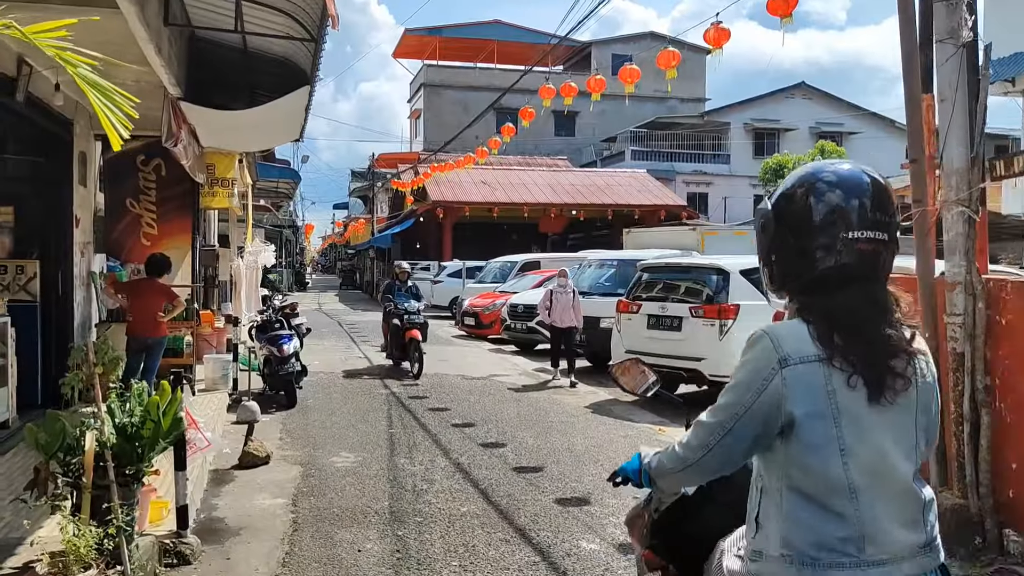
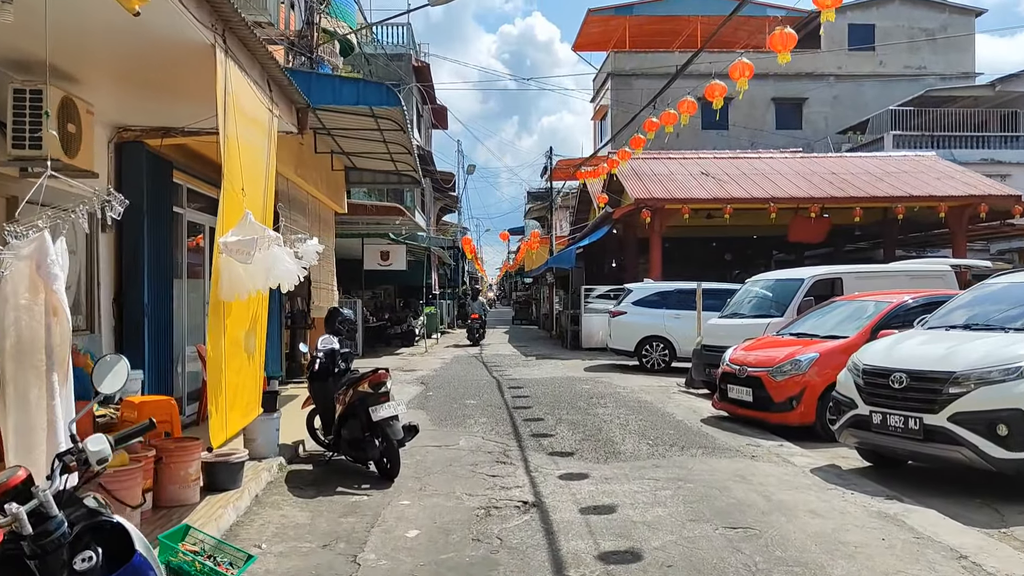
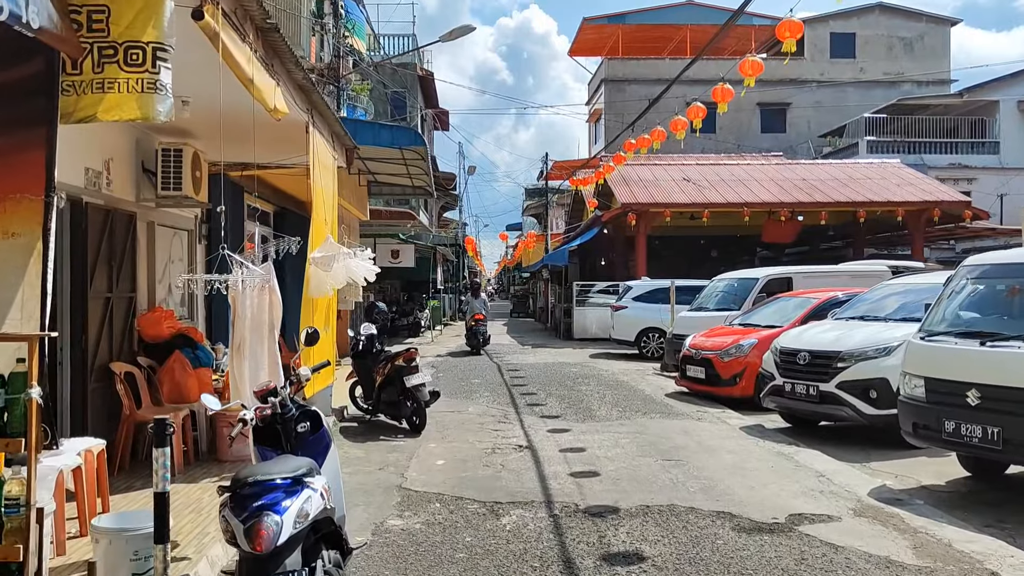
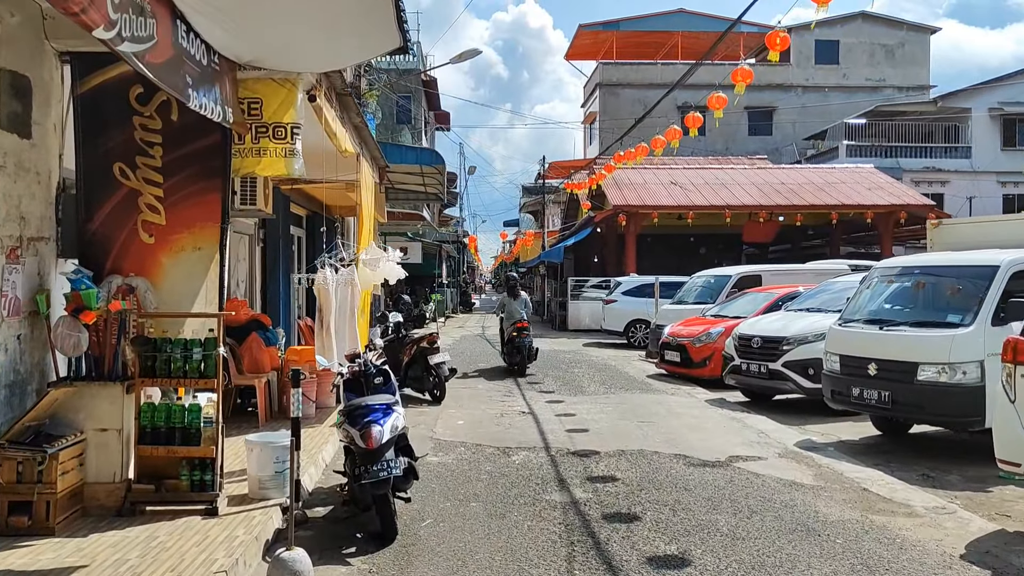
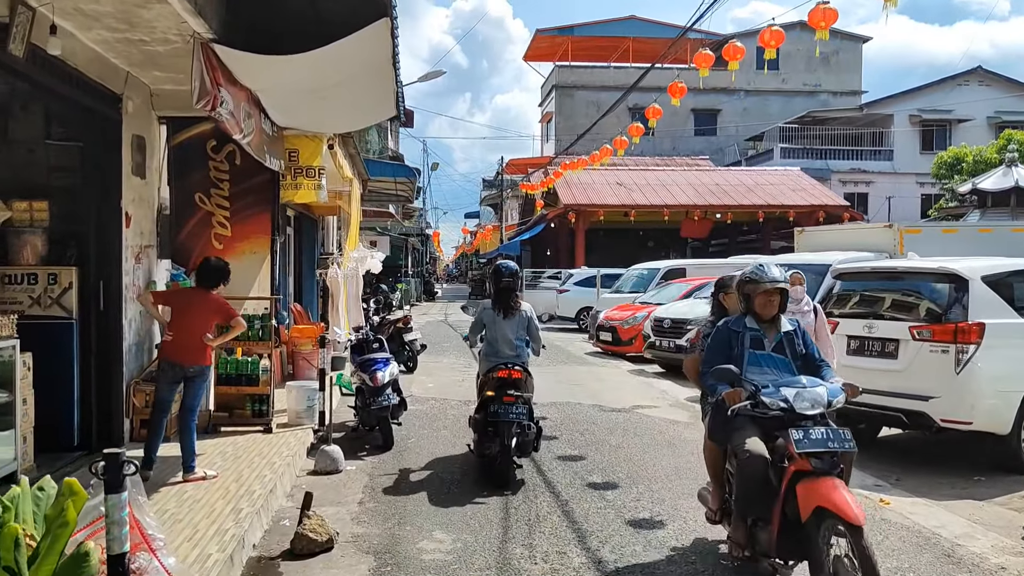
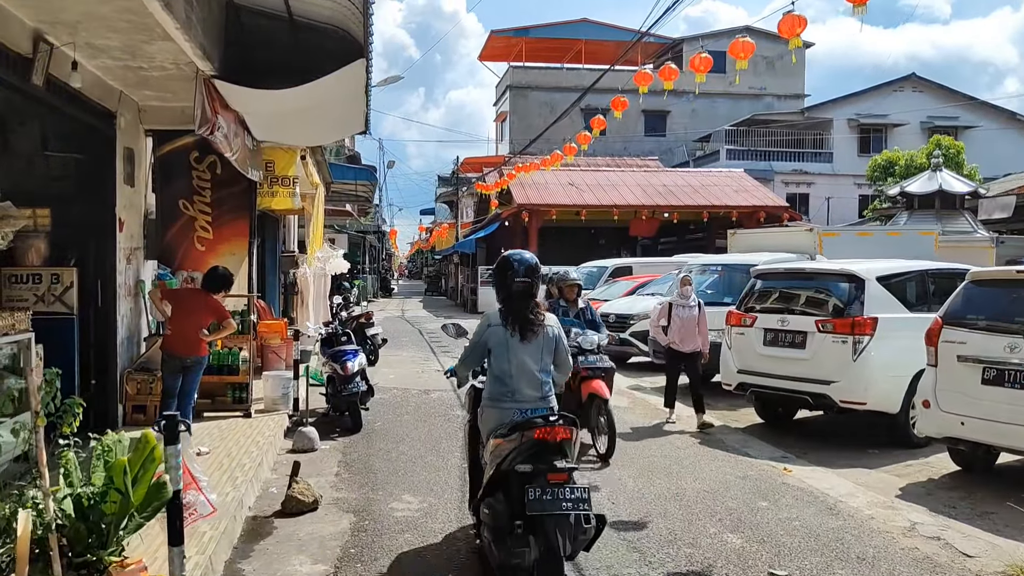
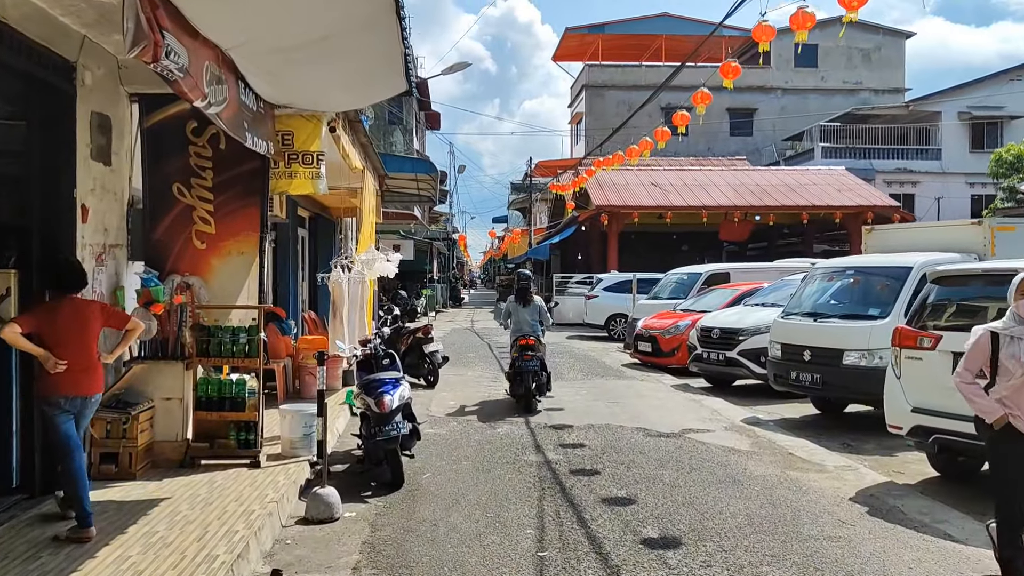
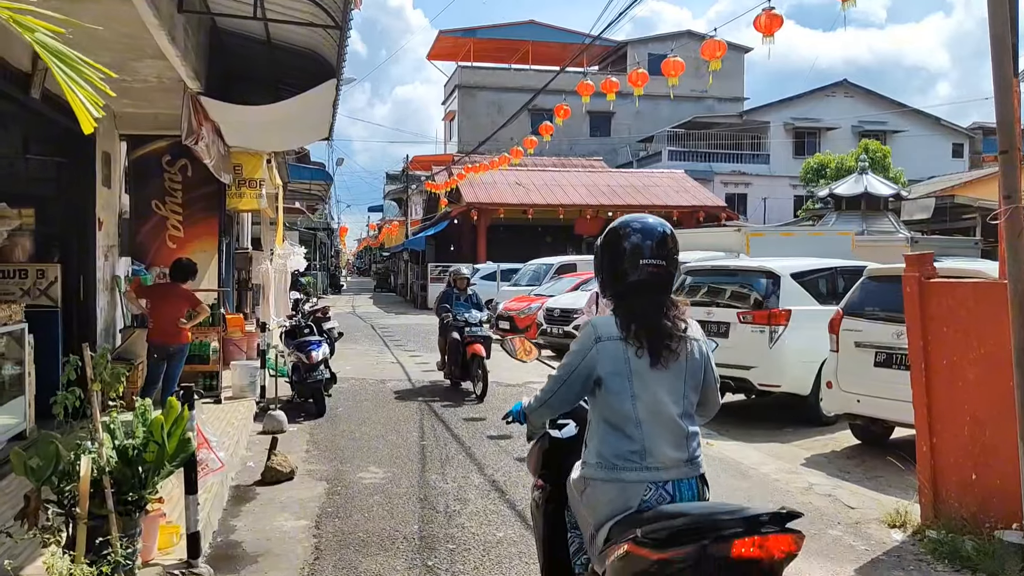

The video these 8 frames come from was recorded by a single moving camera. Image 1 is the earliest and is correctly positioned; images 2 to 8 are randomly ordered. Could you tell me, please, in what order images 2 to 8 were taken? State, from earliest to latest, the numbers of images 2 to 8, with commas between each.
8, 6, 5, 7, 4, 3, 2
